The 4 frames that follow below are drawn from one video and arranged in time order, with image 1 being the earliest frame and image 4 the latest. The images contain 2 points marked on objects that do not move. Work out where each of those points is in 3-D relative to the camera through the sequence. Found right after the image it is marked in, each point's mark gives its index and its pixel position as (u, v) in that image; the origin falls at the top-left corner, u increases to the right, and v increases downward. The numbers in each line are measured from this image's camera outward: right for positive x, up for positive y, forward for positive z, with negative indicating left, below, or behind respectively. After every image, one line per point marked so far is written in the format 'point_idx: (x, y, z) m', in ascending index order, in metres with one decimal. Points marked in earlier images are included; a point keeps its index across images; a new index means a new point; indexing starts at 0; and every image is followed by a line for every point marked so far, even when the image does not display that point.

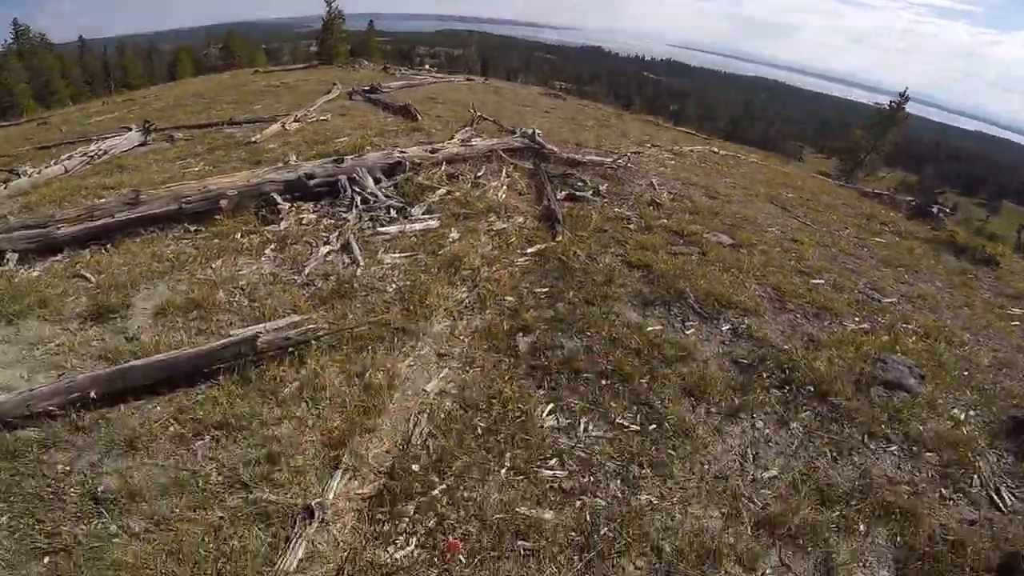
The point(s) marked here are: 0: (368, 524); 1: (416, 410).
0: (-0.7, -1.1, +6.6) m
1: (-0.6, -0.6, +7.6) m
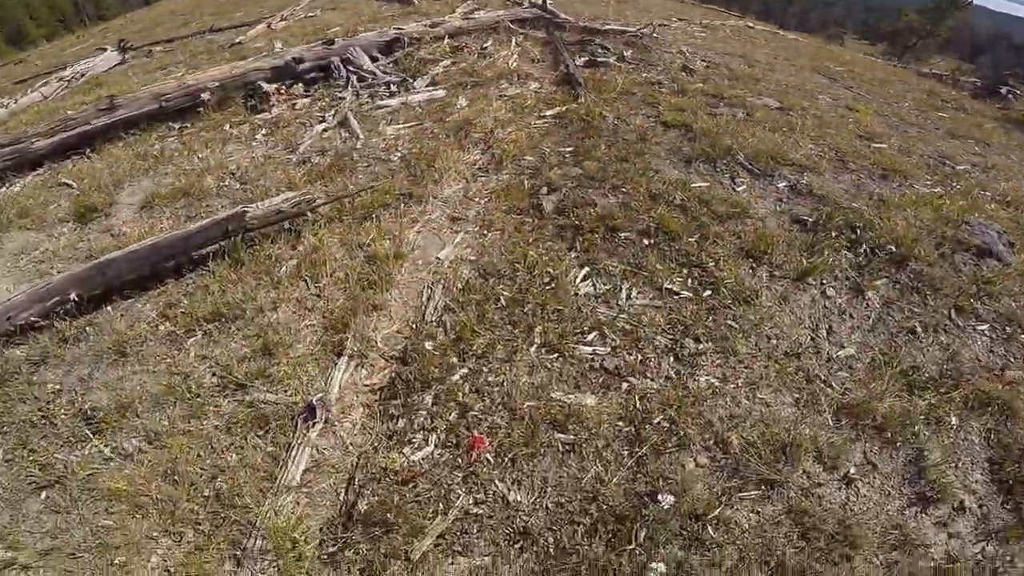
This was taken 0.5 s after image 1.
0: (-0.5, -0.5, +5.6) m
1: (-0.4, 0.0, +6.5) m
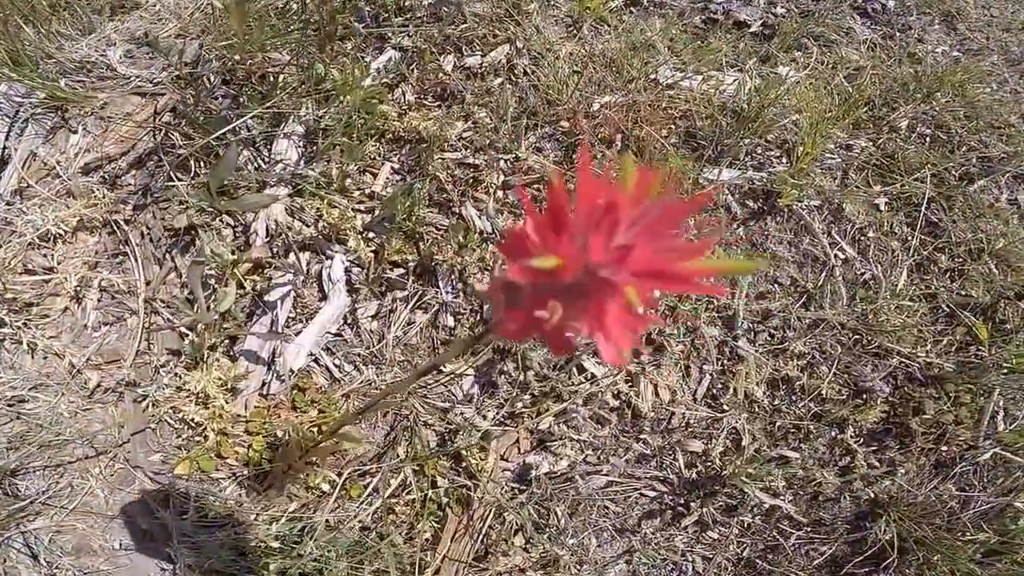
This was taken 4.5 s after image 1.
0: (-0.4, 0.0, +1.9) m
1: (-0.4, +0.6, +2.9) m
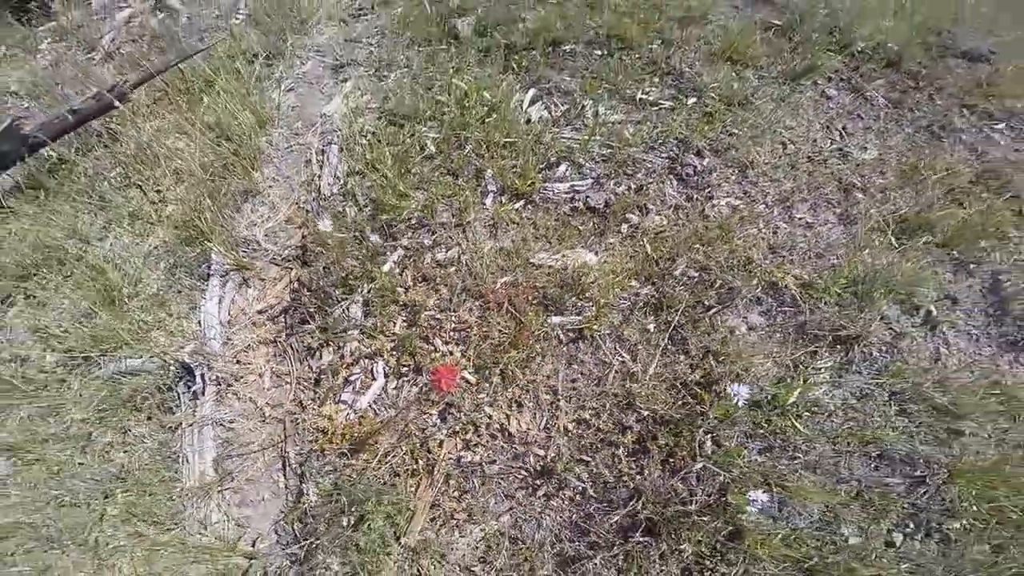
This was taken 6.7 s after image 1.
0: (-0.6, -0.2, +3.8) m
1: (-0.6, +0.4, +4.7) m
